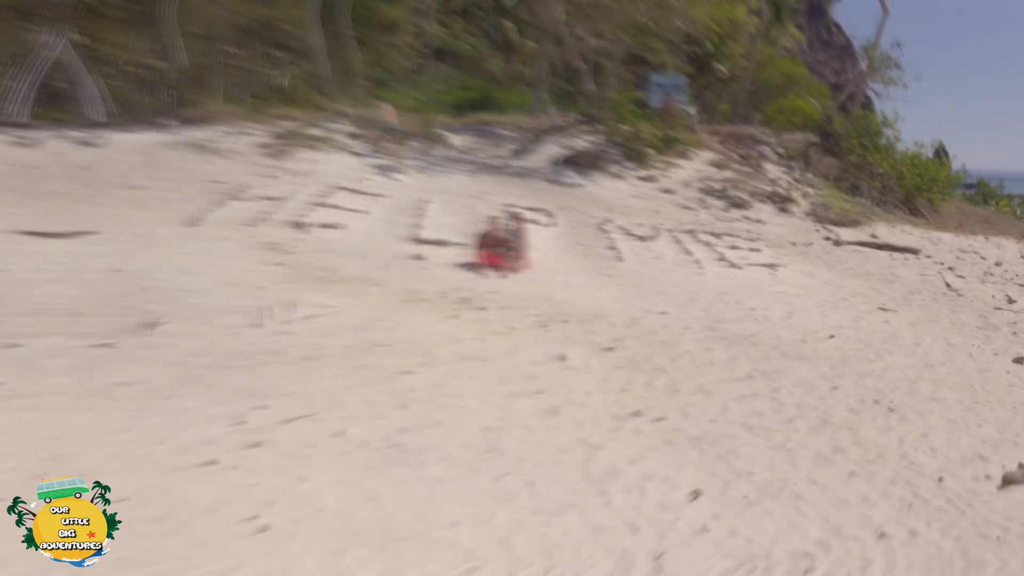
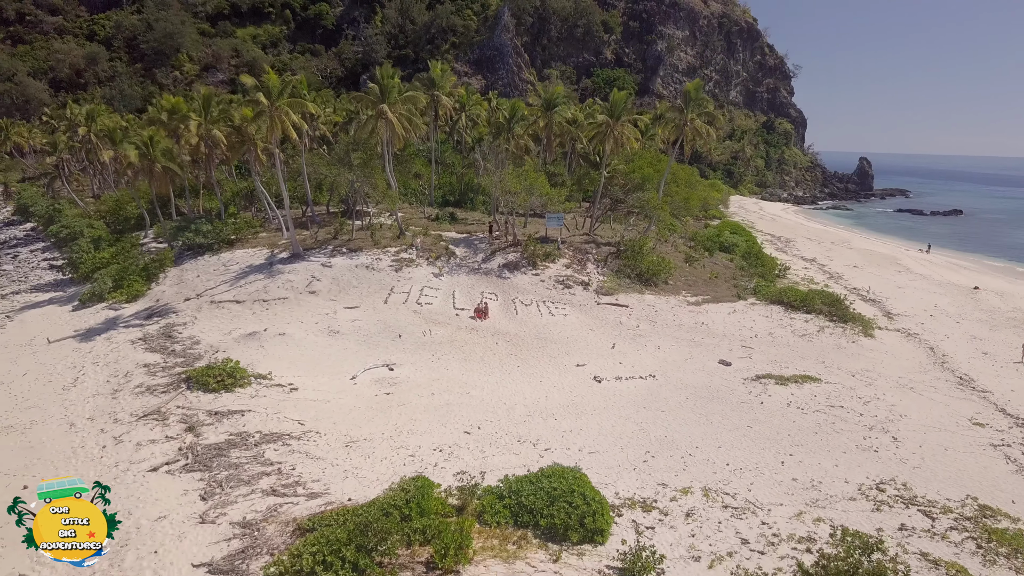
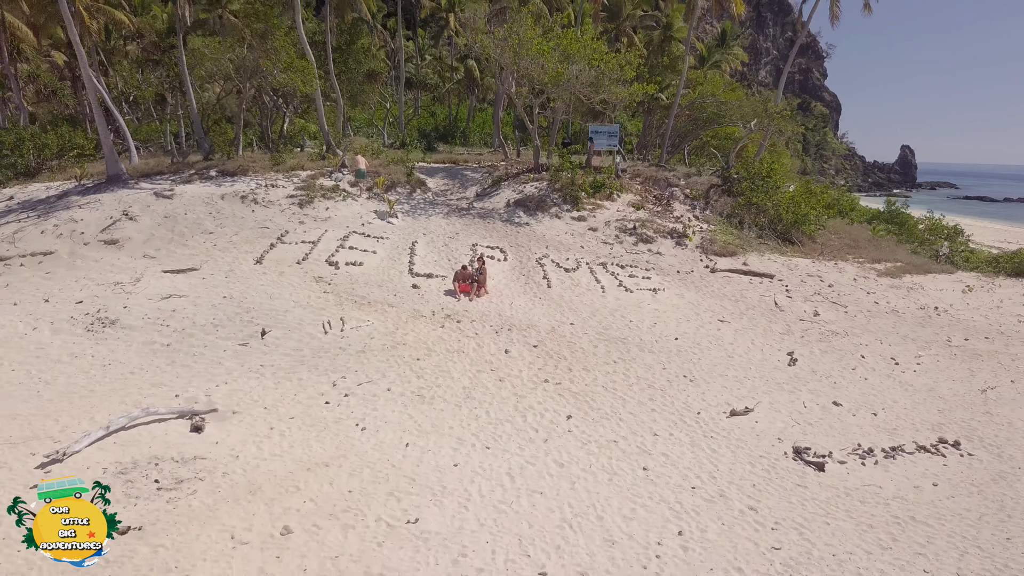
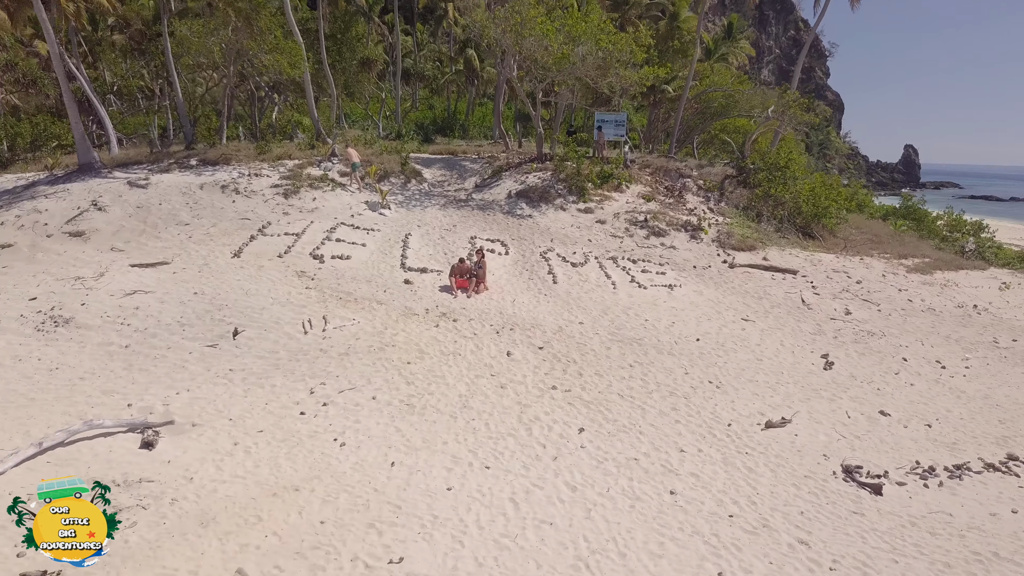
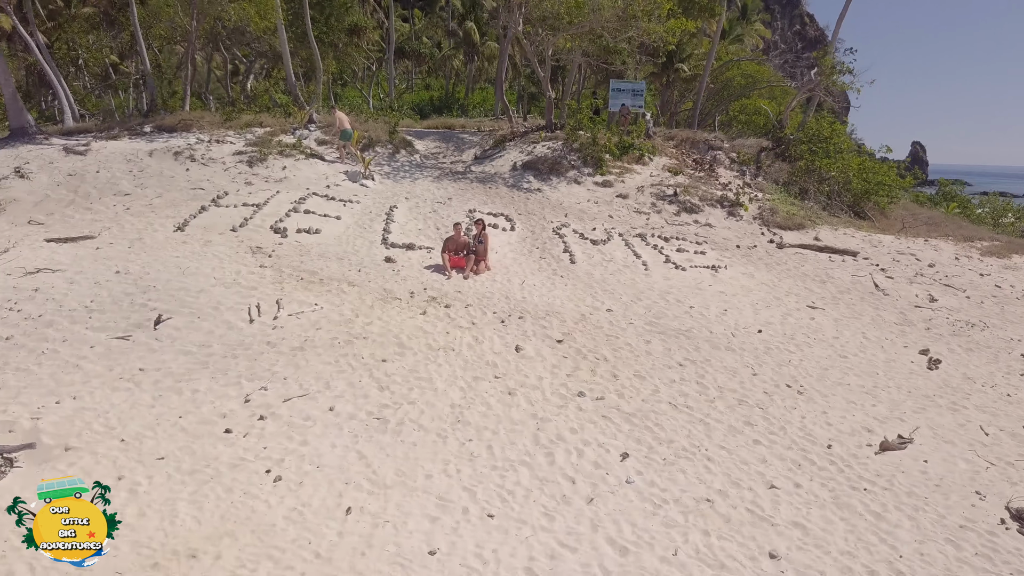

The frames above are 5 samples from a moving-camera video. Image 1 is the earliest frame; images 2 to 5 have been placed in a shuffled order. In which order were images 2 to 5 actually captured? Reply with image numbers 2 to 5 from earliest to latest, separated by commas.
5, 4, 3, 2
